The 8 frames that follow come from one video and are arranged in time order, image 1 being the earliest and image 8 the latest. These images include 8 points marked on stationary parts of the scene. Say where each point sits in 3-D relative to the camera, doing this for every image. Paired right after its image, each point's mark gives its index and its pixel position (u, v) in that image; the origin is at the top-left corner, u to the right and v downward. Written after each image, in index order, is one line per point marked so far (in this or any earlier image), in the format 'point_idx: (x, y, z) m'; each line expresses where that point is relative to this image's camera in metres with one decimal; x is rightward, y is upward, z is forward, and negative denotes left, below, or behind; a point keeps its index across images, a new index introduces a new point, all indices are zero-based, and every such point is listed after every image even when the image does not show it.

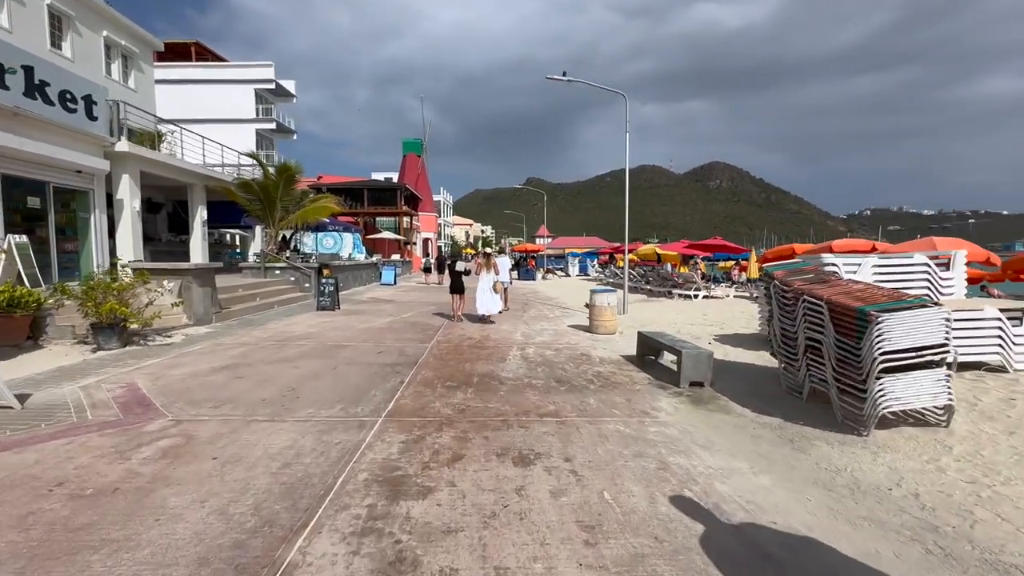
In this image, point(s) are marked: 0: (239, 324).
0: (-6.7, -0.9, +11.5) m
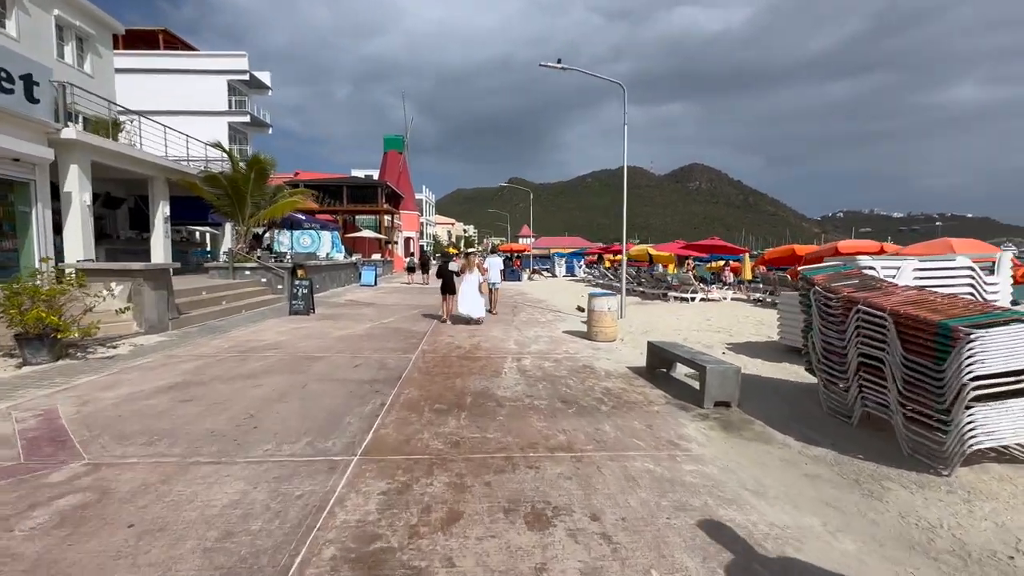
0: (-6.9, -1.0, +10.3) m
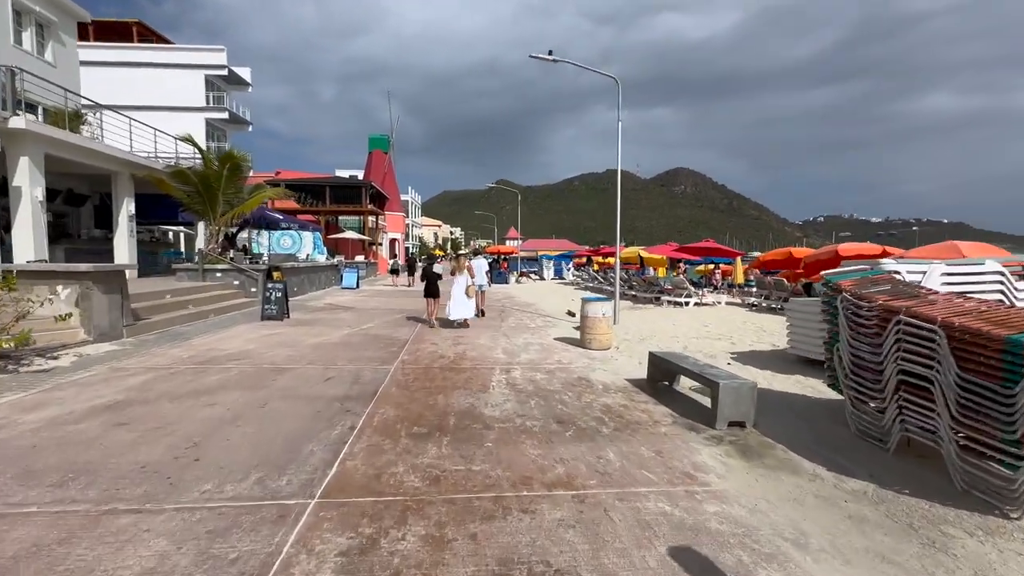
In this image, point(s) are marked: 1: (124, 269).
0: (-7.1, -1.0, +9.4) m
1: (-7.5, +0.4, +9.1) m
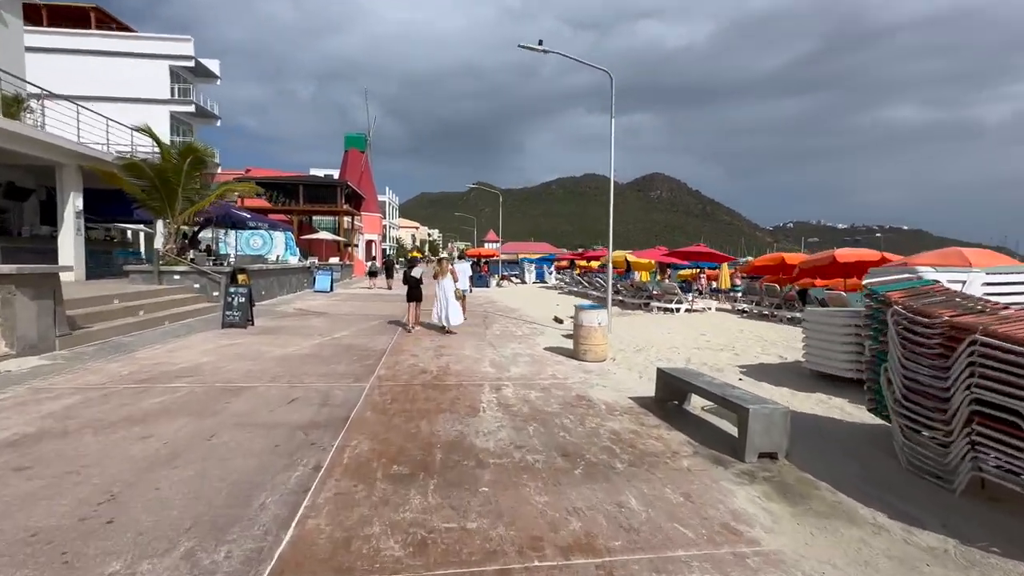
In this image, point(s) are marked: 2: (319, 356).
0: (-7.3, -1.1, +8.2) m
1: (-7.7, +0.3, +7.9) m
2: (-3.7, -1.3, +8.9) m
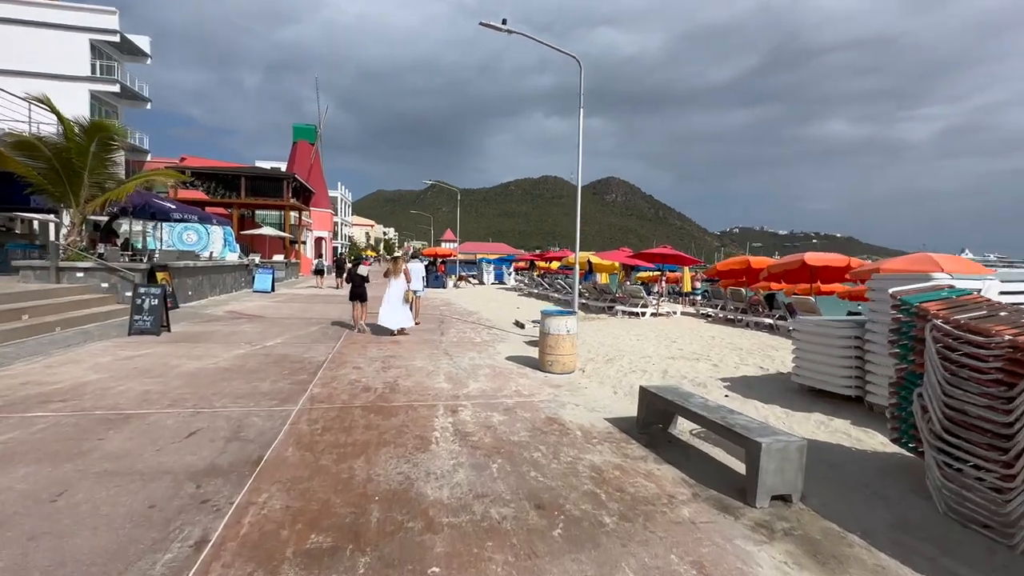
0: (-7.9, -1.1, +6.5) m
1: (-8.3, +0.3, +6.2) m
2: (-4.3, -1.3, +7.5) m
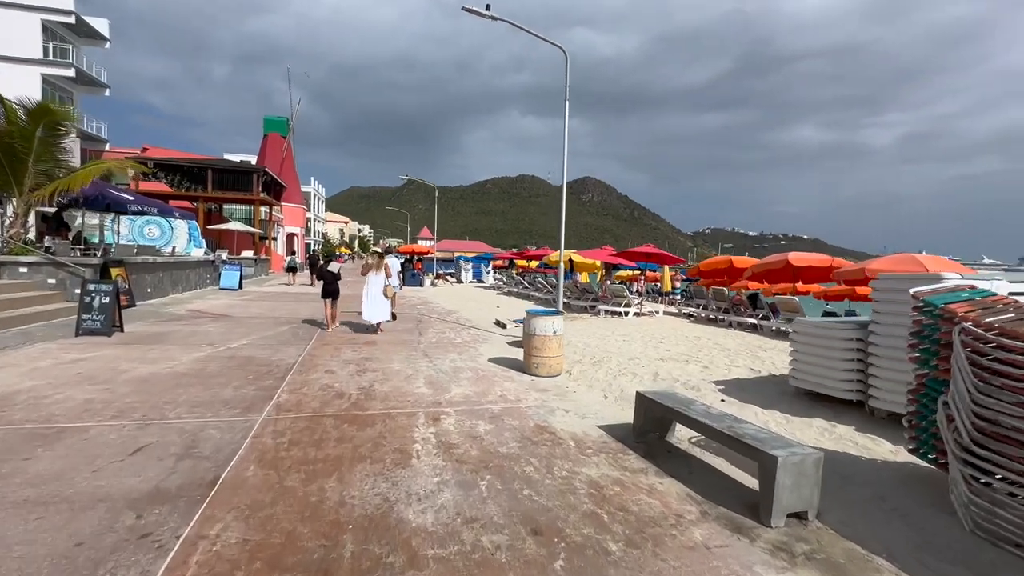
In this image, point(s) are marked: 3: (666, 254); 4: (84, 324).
0: (-8.1, -1.1, +5.7) m
1: (-8.4, +0.3, +5.4) m
2: (-4.6, -1.3, +6.9) m
3: (+5.0, +1.1, +15.3) m
4: (-8.3, -0.7, +9.1) m
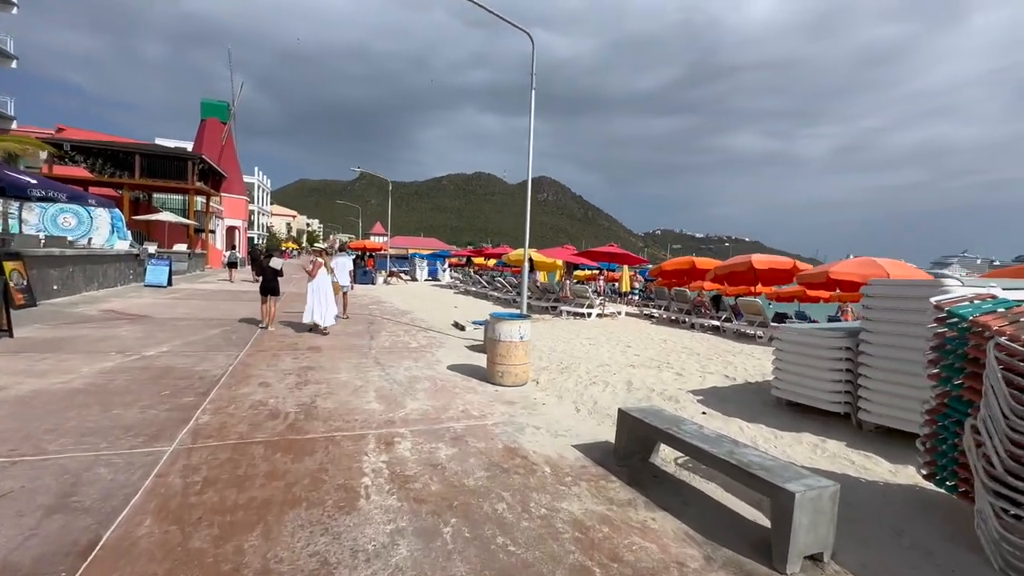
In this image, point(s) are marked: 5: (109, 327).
0: (-8.4, -1.0, +4.3) m
1: (-8.7, +0.4, +3.9) m
2: (-5.0, -1.3, +5.8) m
3: (+3.7, +1.1, +15.0) m
4: (-9.0, -0.6, +7.6) m
5: (-8.3, -0.8, +9.7) m
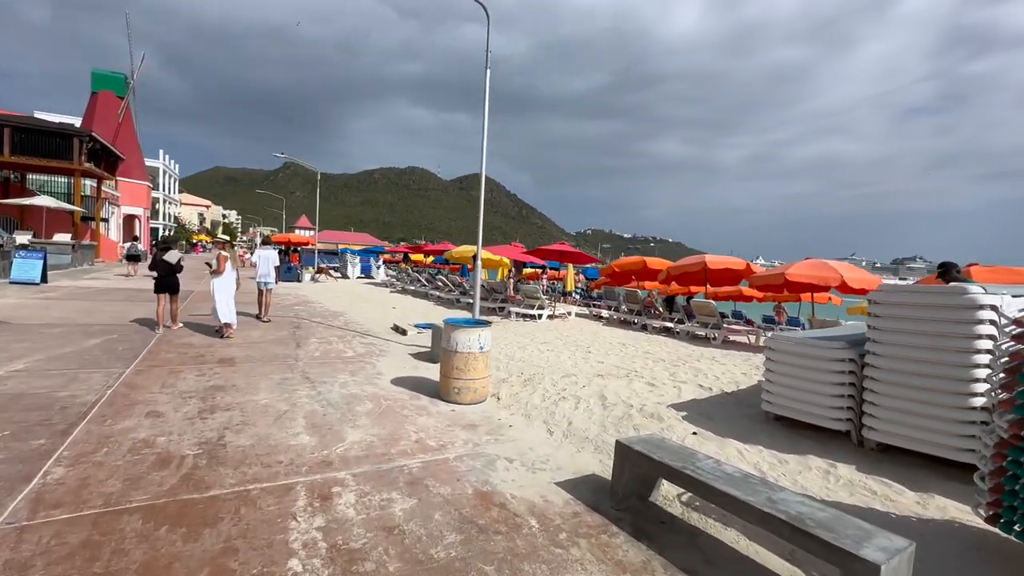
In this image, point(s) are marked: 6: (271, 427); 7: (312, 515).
0: (-8.5, -1.1, +2.2) m
1: (-8.7, +0.3, +1.7) m
2: (-5.3, -1.3, +4.1) m
3: (+2.0, +1.1, +14.5) m
4: (-9.5, -0.6, +5.4) m
5: (-9.1, -0.8, +7.6) m
6: (-2.5, -1.4, +4.9) m
7: (-1.4, -1.6, +3.3) m
